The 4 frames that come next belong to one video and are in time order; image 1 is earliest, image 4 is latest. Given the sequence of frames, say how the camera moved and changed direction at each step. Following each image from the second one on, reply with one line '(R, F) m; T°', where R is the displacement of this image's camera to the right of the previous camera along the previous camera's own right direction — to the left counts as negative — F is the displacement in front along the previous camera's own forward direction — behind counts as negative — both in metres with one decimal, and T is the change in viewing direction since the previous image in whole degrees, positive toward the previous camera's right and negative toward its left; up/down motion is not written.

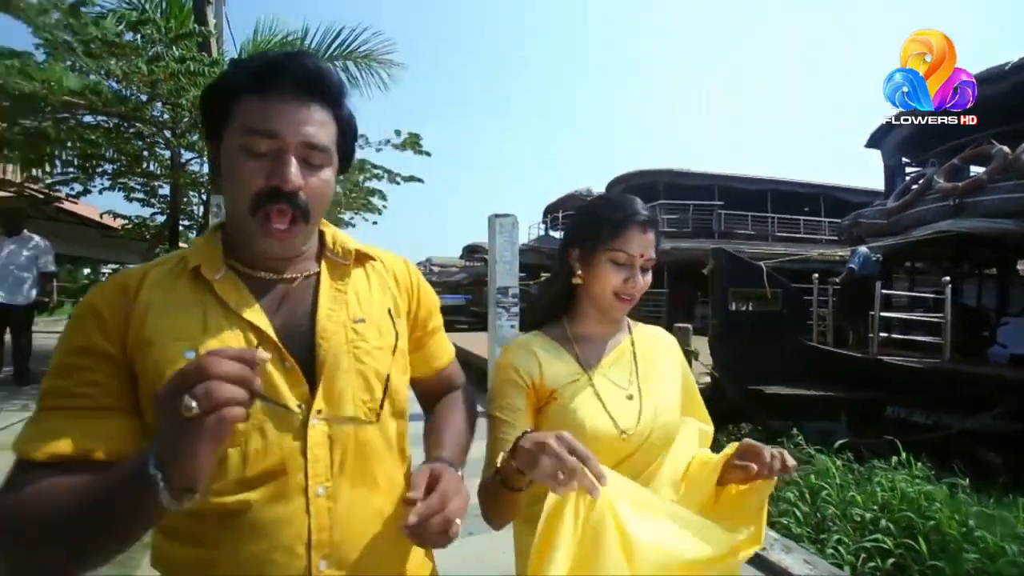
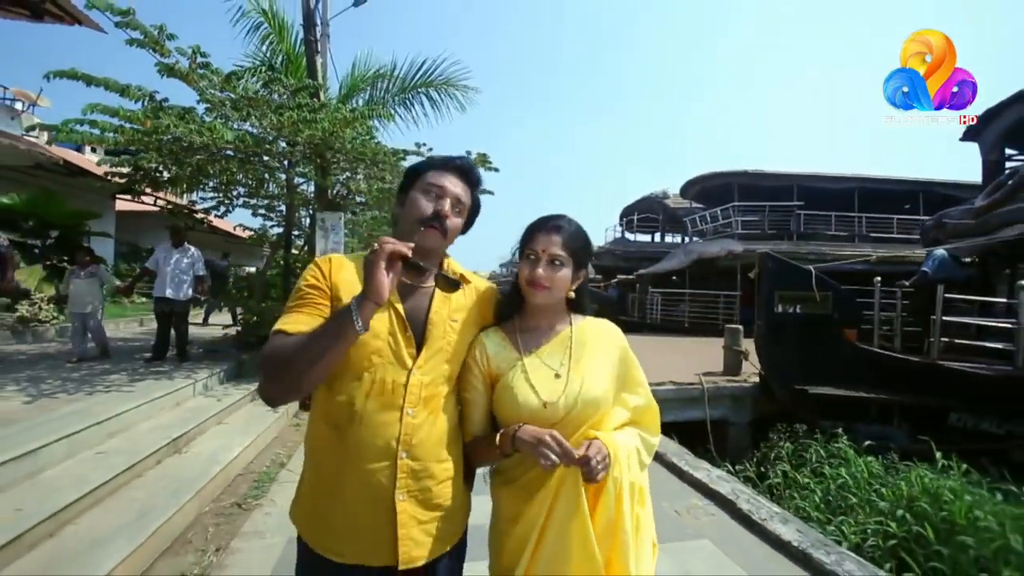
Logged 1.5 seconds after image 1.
(+0.7, -0.5) m; -11°
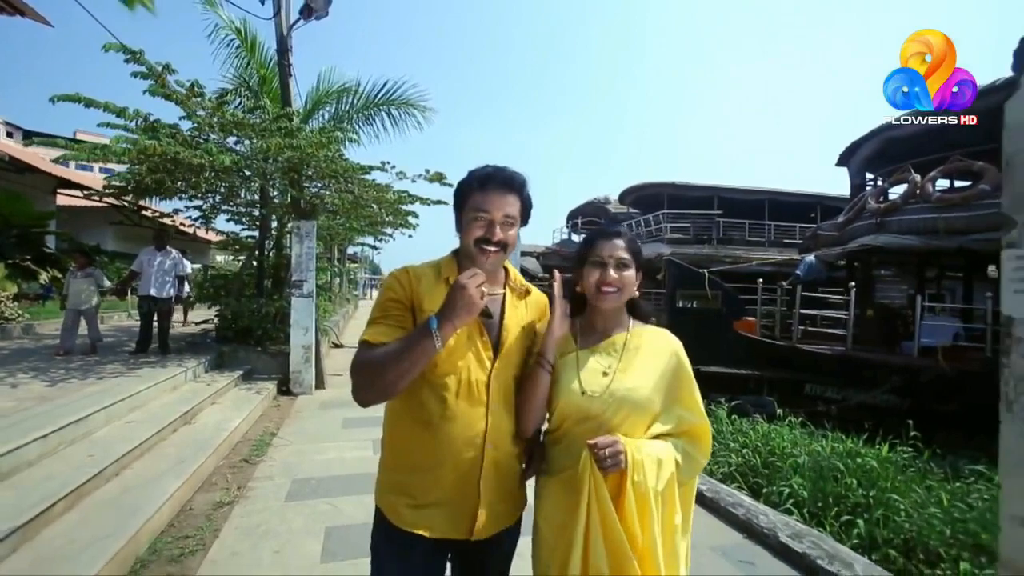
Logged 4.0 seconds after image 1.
(0.0, -1.3) m; +4°
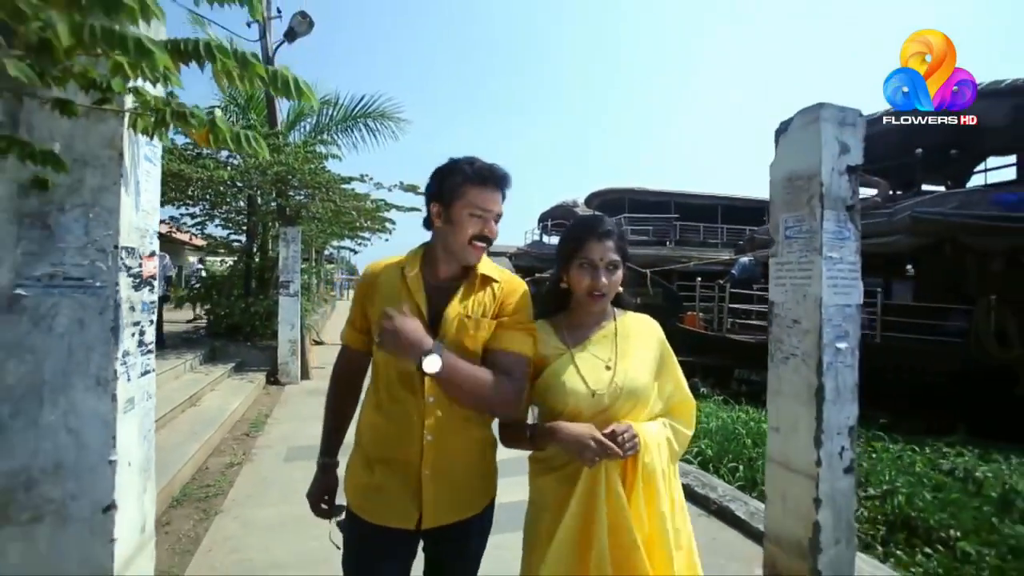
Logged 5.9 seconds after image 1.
(+0.2, -1.0) m; +2°
